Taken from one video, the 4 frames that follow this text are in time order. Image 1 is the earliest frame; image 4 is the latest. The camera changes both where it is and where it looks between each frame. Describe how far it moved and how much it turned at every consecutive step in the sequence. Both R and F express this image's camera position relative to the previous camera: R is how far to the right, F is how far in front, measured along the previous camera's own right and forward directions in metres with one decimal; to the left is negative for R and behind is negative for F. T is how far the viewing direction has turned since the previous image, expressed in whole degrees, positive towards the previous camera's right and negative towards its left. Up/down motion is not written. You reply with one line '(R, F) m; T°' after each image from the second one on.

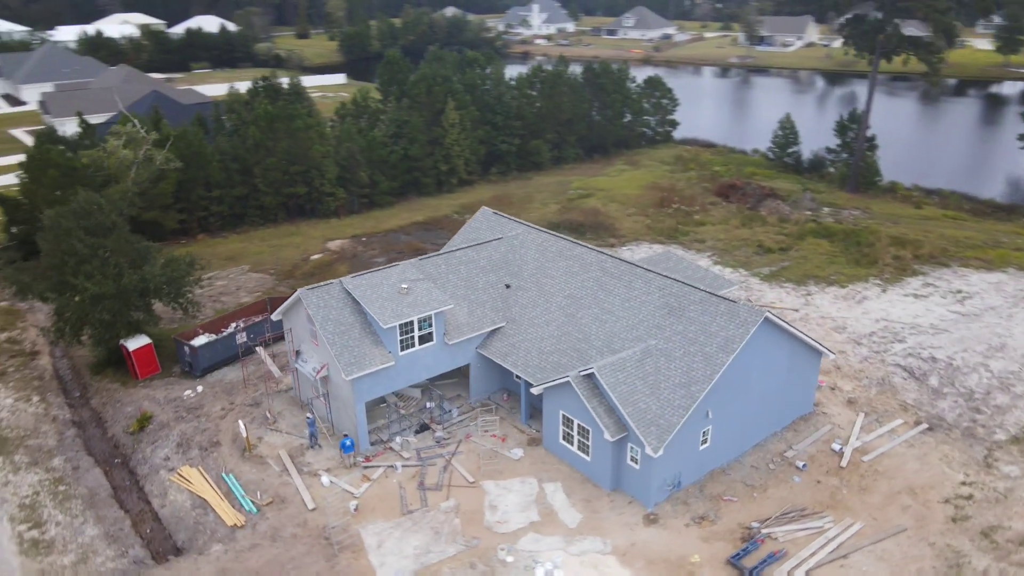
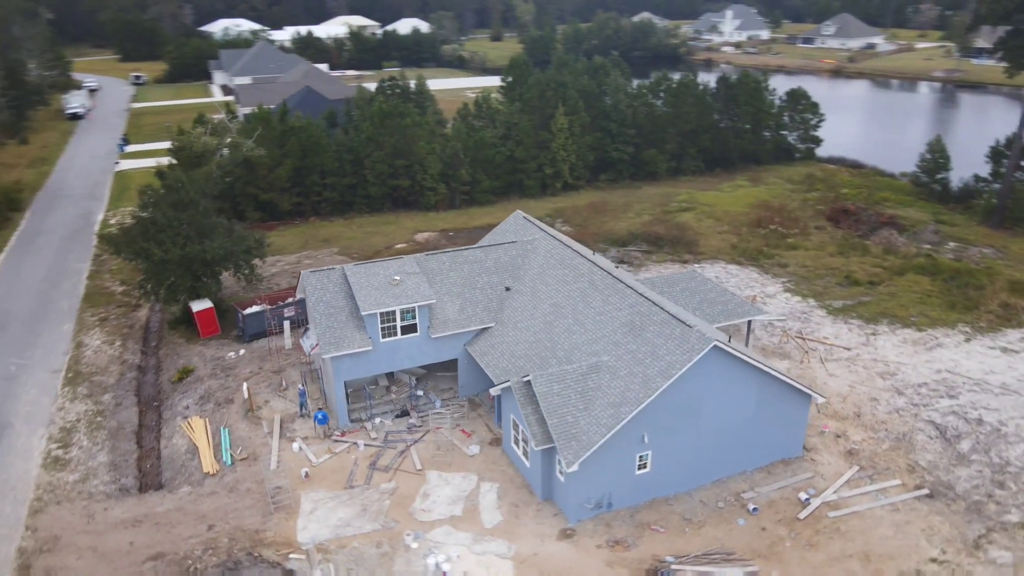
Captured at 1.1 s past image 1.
(+5.7, +0.3) m; -14°
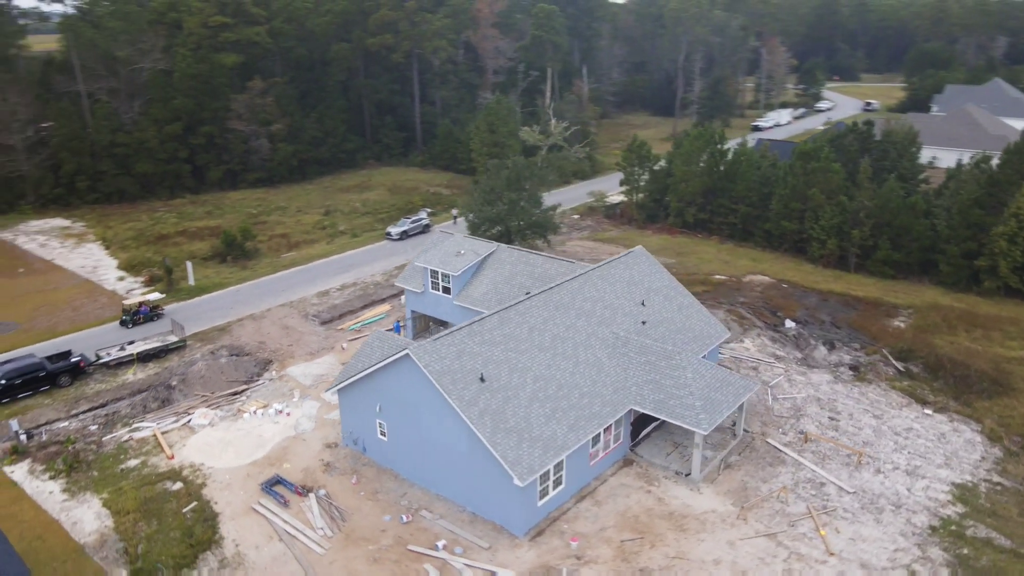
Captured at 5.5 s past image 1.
(+20.9, +8.7) m; -57°
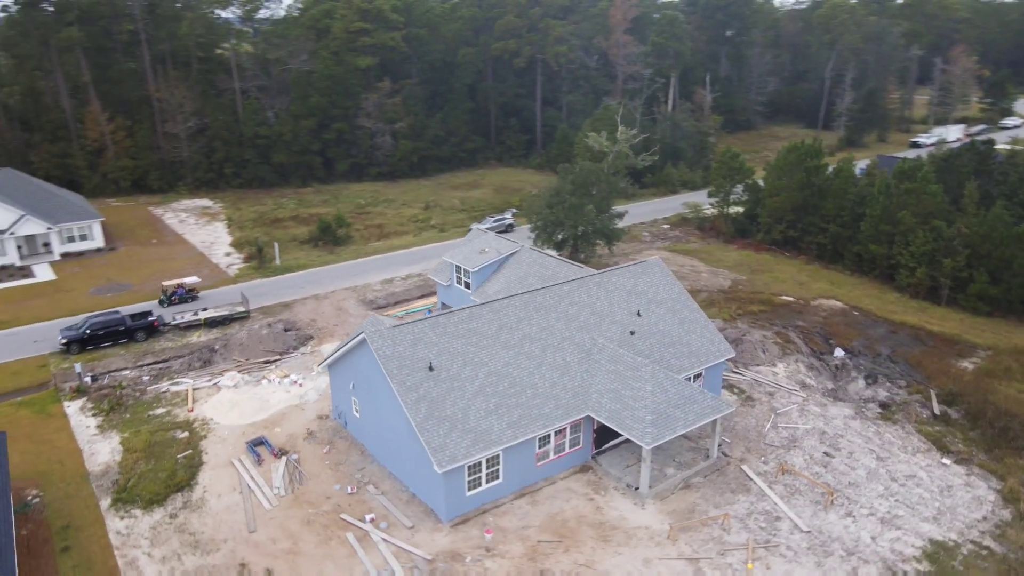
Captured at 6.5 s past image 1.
(+5.6, 0.0) m; -13°
